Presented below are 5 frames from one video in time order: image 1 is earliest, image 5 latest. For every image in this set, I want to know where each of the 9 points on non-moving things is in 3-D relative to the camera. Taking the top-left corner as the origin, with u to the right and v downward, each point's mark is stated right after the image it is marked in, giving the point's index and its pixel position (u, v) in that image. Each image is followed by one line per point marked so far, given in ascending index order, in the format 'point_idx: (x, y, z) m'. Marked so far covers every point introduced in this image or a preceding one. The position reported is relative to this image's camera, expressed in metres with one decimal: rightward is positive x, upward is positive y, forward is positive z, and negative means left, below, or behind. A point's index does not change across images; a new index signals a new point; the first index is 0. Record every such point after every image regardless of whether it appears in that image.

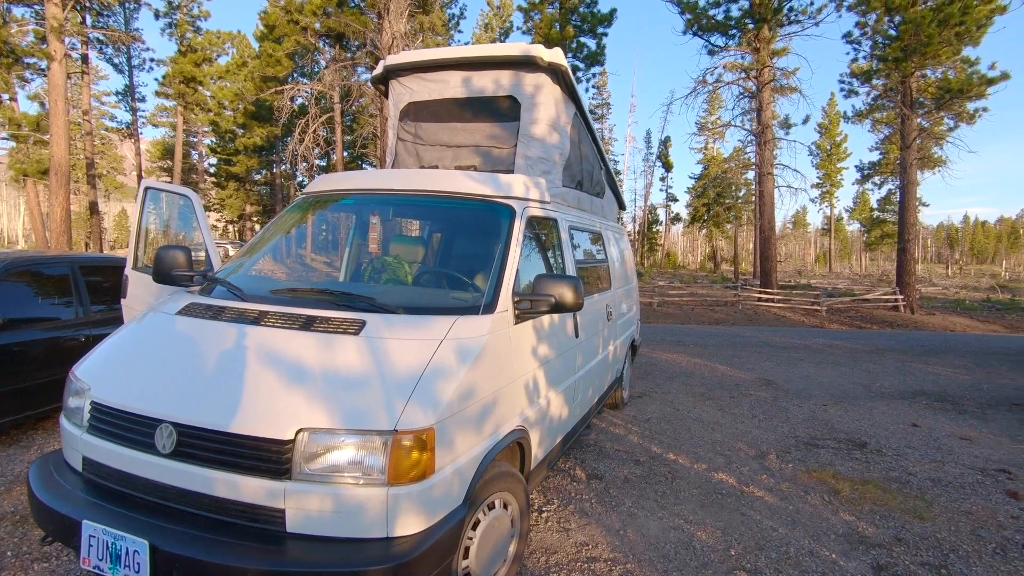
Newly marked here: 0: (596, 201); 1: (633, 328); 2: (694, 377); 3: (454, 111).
0: (+0.8, +0.8, +5.3) m
1: (+1.4, -0.5, +6.6) m
2: (+2.8, -1.4, +8.5) m
3: (-0.5, +1.4, +4.4) m
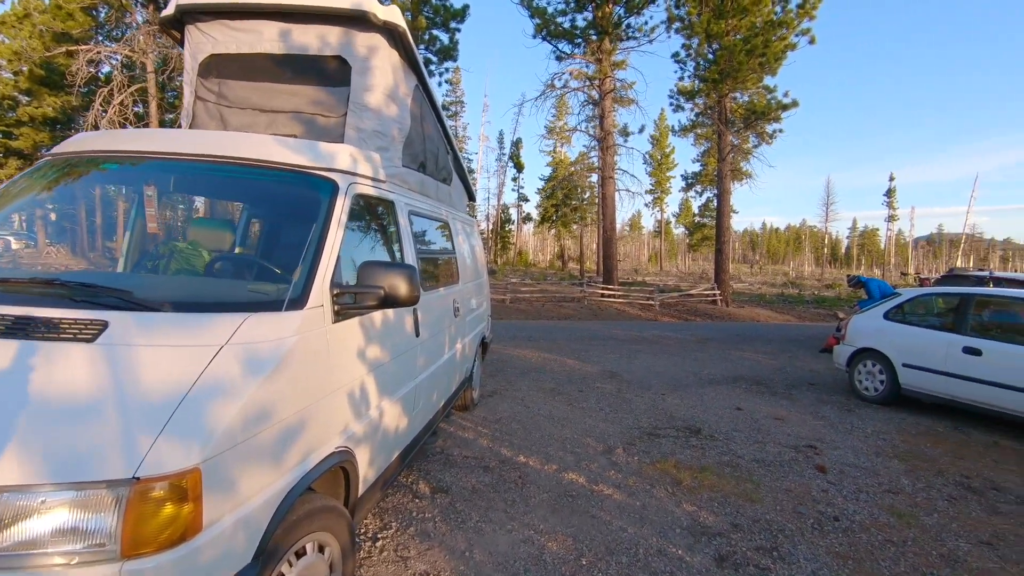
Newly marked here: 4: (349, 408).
0: (-0.6, +0.9, +4.9) m
1: (-0.3, -0.4, +6.3) m
2: (+0.5, -1.3, +8.5) m
3: (-1.6, +1.5, +3.7) m
4: (-0.7, -0.5, +2.5) m
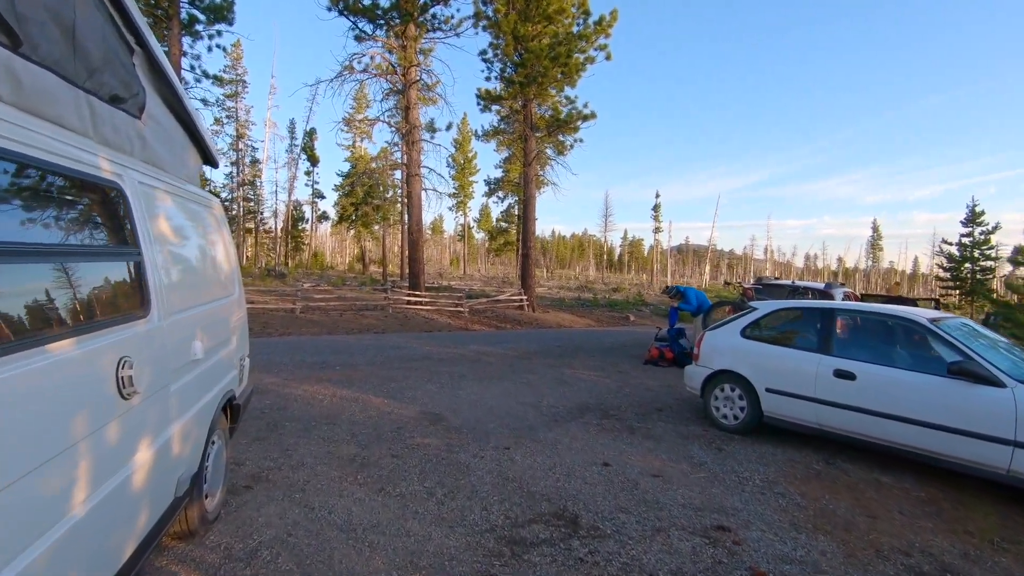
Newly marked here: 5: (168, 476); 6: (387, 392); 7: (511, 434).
0: (-1.7, +0.7, +2.3) m
1: (-1.9, -0.6, +3.7) m
2: (-1.9, -1.5, +6.1) m
3: (-2.2, +1.3, +0.8) m
4: (-1.0, -0.7, 0.0) m
5: (-1.6, -0.9, +2.6) m
6: (-1.7, -1.4, +7.6) m
7: (0.0, -1.6, +5.9) m
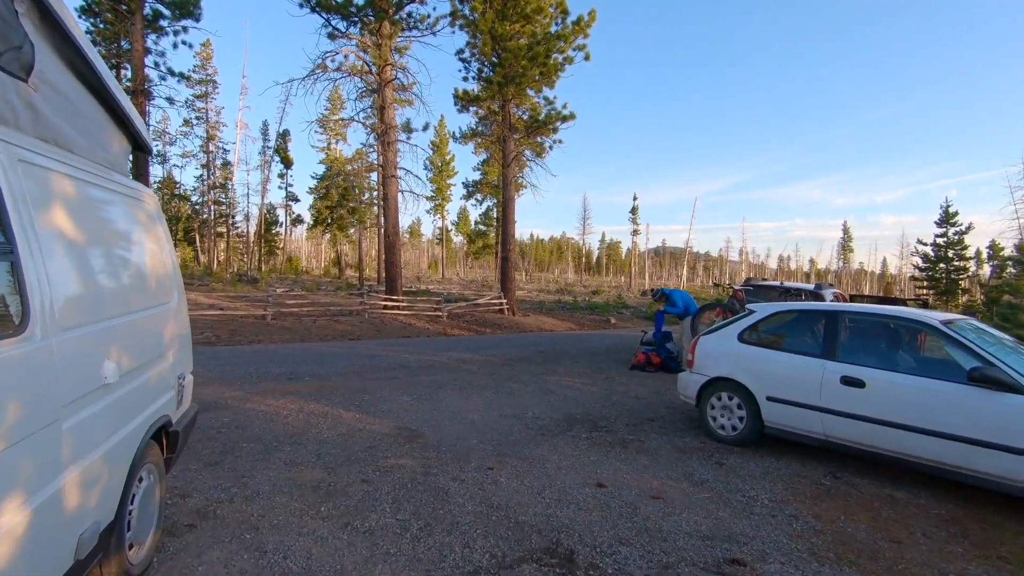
0: (-1.7, +0.7, +1.7) m
1: (-2.0, -0.6, +3.1) m
2: (-2.1, -1.5, +5.5) m
3: (-2.2, +1.3, +0.2) m
4: (-0.9, -0.7, -0.5) m
5: (-1.6, -0.9, +2.0) m
6: (-1.9, -1.5, +7.1) m
7: (-0.2, -1.6, +5.4) m
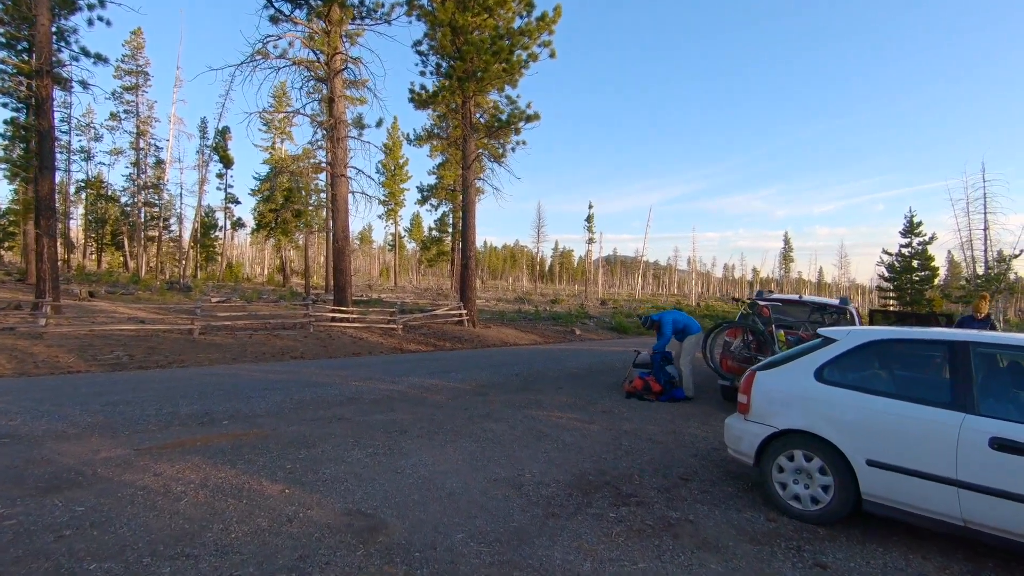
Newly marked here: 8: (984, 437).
0: (-1.3, +0.6, -0.2) m
1: (-1.7, -0.8, +1.2) m
2: (-2.0, -1.7, +3.5) m
3: (-1.7, +1.2, -1.7) m
4: (-0.3, -0.8, -2.4) m
5: (-1.3, -1.0, +0.1) m
6: (-2.0, -1.7, +5.1) m
7: (-0.1, -1.8, +3.6) m
8: (+3.2, -1.0, +3.8) m
